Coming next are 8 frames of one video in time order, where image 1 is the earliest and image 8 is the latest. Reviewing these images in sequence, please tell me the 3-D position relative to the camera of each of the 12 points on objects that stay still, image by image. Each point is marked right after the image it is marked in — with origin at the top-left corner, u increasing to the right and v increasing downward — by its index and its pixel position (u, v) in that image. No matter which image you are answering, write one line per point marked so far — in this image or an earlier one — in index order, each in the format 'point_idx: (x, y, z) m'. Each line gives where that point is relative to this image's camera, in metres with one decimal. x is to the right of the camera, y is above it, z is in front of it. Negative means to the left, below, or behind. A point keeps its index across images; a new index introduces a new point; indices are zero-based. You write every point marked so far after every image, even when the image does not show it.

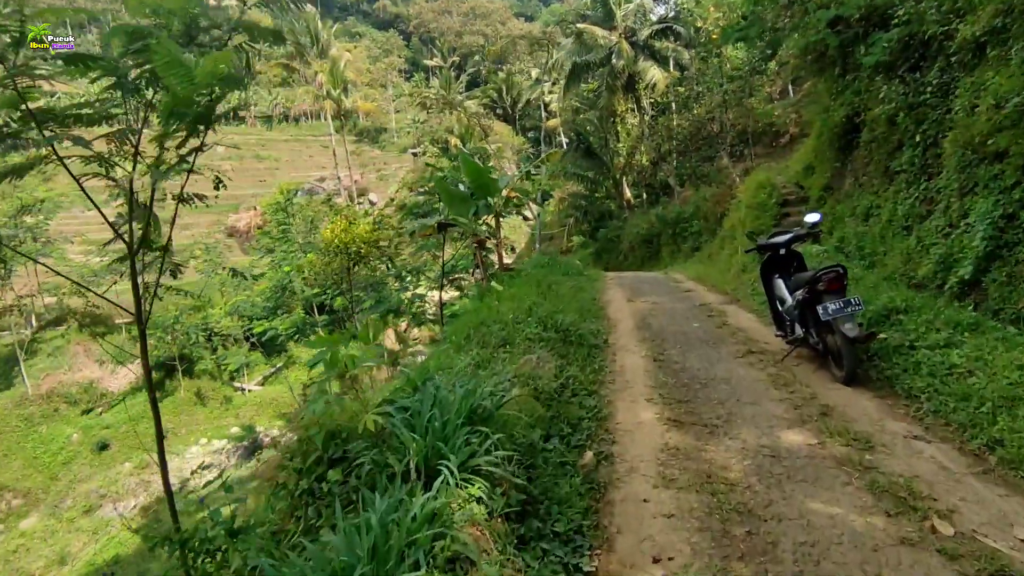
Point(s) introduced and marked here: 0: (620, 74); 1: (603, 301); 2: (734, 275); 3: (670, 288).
0: (+3.7, +7.1, +19.7) m
1: (+1.2, -0.2, +7.7) m
2: (+3.2, +0.2, +8.6) m
3: (+2.4, 0.0, +9.0) m
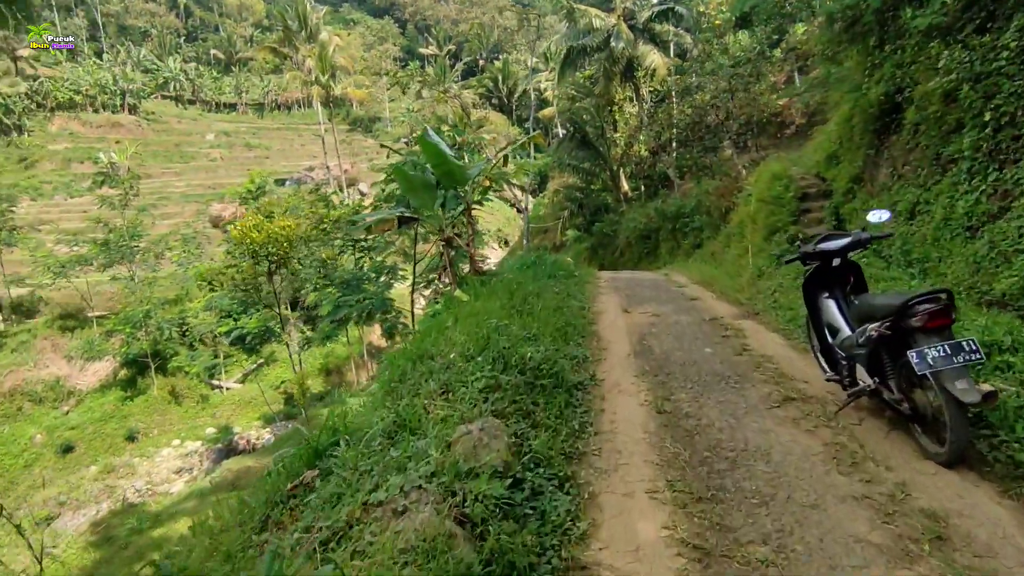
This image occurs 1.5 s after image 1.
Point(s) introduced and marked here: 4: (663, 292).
0: (+3.4, +7.1, +18.3) m
1: (+0.9, -0.3, +6.5) m
2: (+2.9, +0.1, +7.3) m
3: (+2.1, -0.1, +7.7) m
4: (+2.0, -0.1, +7.9) m
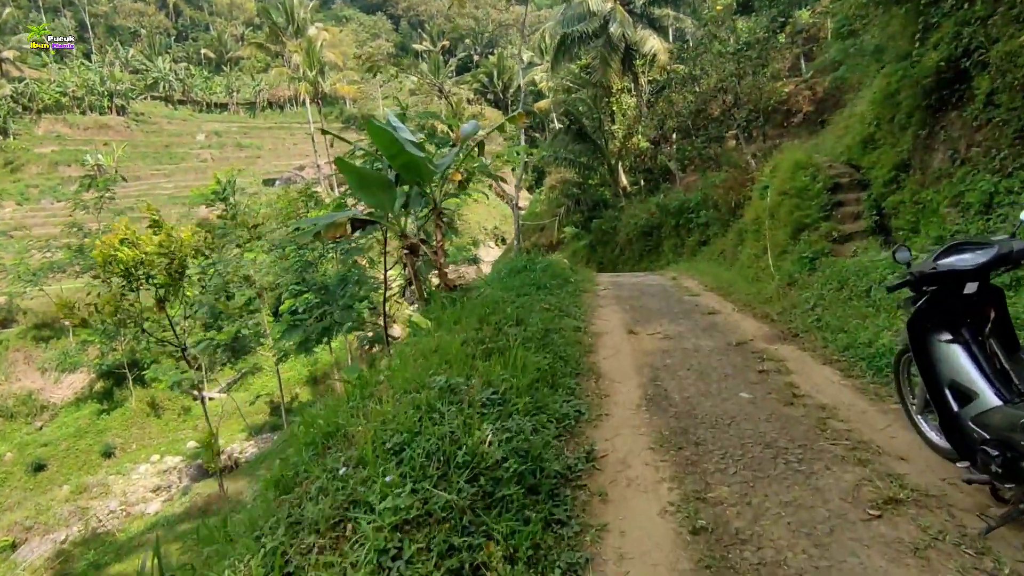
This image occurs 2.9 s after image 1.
0: (+3.1, +7.1, +17.1) m
1: (+0.7, -0.4, +5.2) m
2: (+2.7, 0.0, +6.1) m
3: (+1.9, -0.2, +6.5) m
4: (+1.9, -0.2, +6.7) m
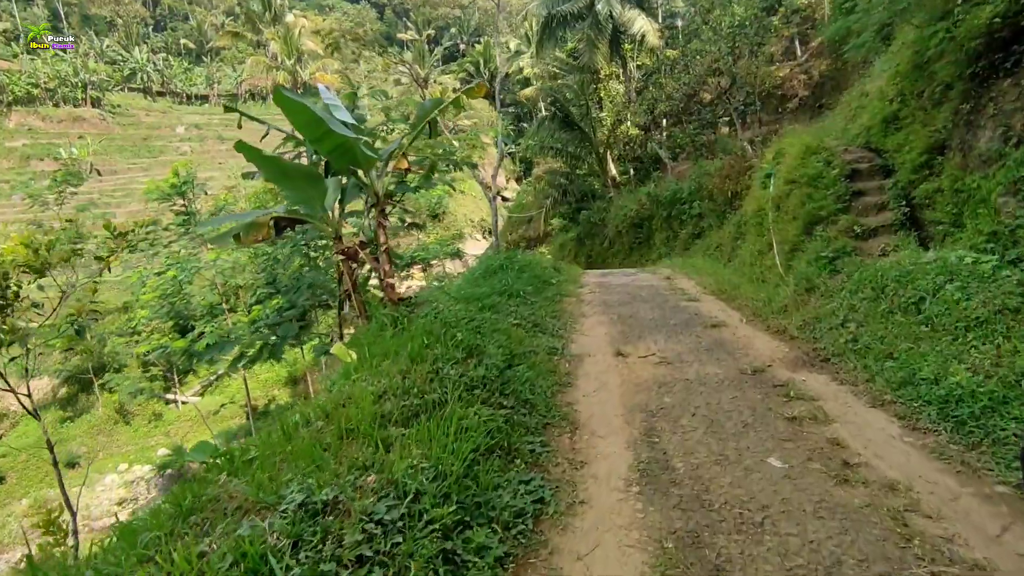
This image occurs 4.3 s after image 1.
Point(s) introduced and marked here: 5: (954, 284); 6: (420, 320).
0: (+2.5, +7.2, +16.0) m
1: (+0.4, -0.5, +4.2) m
2: (+2.4, -0.1, +5.1) m
3: (+1.6, -0.3, +5.5) m
4: (+1.5, -0.2, +5.7) m
5: (+2.7, 0.0, +3.6) m
6: (-0.6, -0.2, +3.9) m
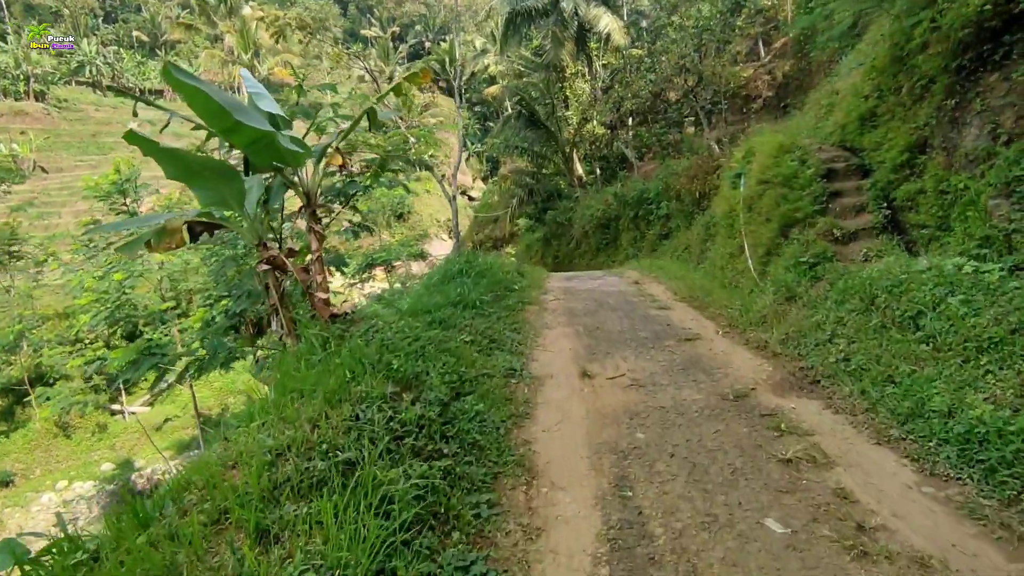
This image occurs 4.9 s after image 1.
0: (+1.5, +7.1, +15.6) m
1: (+0.1, -0.6, +3.7) m
2: (+2.1, -0.1, +4.7) m
3: (+1.2, -0.3, +5.1) m
4: (+1.1, -0.3, +5.3) m
5: (+2.4, 0.0, +3.2) m
6: (-0.9, -0.3, +3.4) m
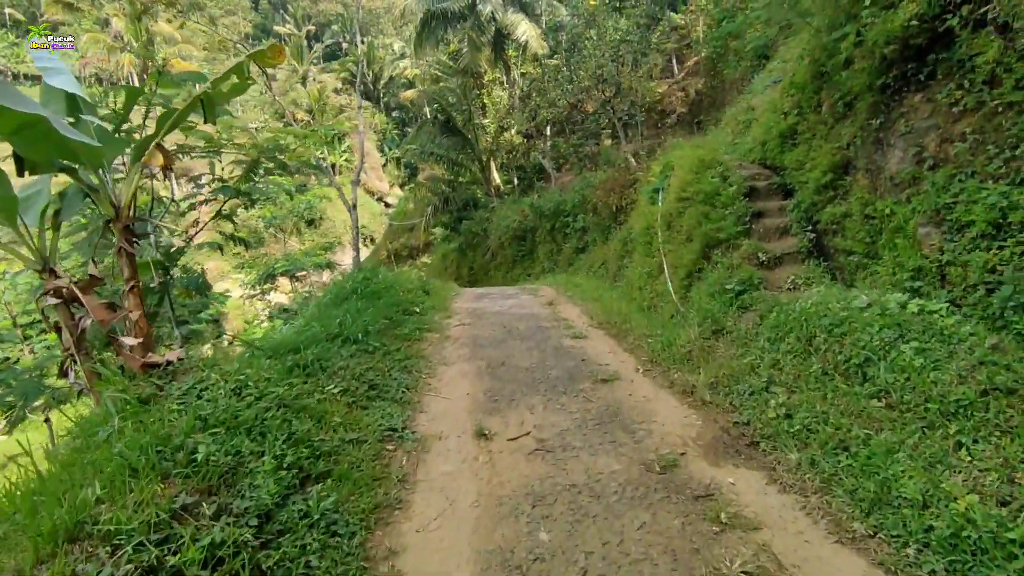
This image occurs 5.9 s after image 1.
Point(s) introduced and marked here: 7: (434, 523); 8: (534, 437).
0: (-0.7, +6.8, +15.0) m
1: (-0.5, -0.8, +3.0) m
2: (+1.3, -0.4, +4.2) m
3: (+0.4, -0.6, +4.5) m
4: (+0.3, -0.5, +4.6) m
5: (+1.9, -0.3, +2.8) m
6: (-1.5, -0.5, +2.5) m
7: (-0.3, -0.9, +2.3) m
8: (+0.1, -0.8, +3.0) m
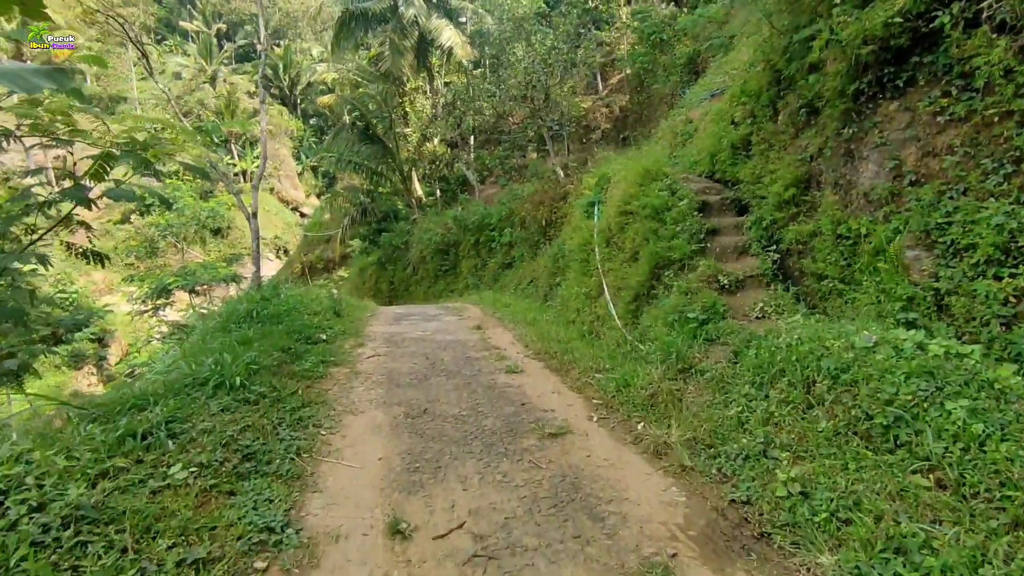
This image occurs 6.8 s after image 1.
0: (-2.5, +6.4, +14.1) m
1: (-0.8, -0.9, +2.1) m
2: (+0.9, -0.6, +3.6) m
3: (-0.1, -0.7, +3.6) m
4: (-0.2, -0.7, +3.8) m
5: (+1.6, -0.4, +2.2) m
6: (-1.6, -0.6, +1.4) m
7: (-0.5, -1.0, +1.4) m
8: (-0.2, -0.9, +2.2) m
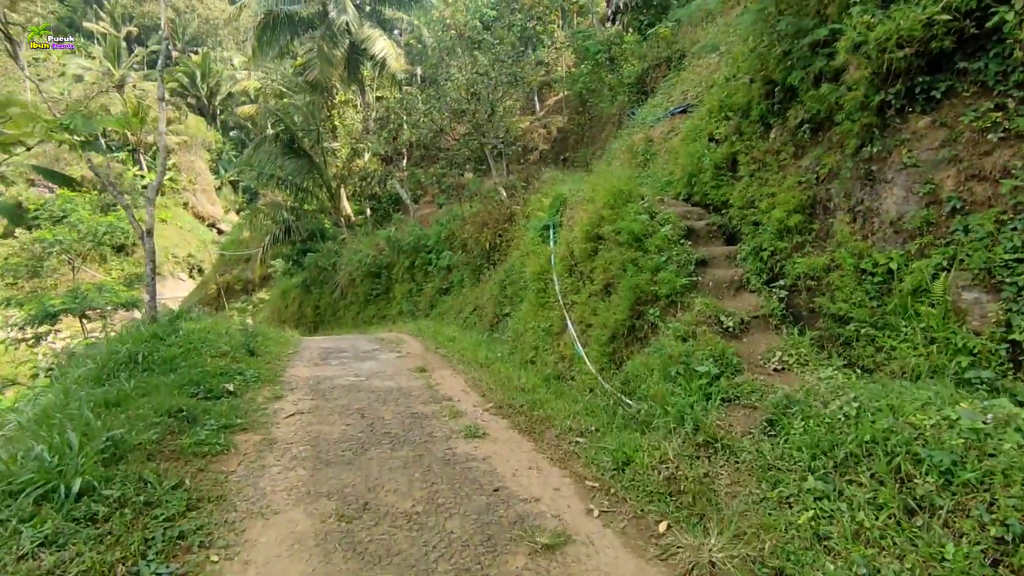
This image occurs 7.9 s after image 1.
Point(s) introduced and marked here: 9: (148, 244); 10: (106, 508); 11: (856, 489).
0: (-3.9, +5.8, +13.1) m
1: (-0.7, -1.1, +1.1) m
2: (+0.7, -0.8, +2.8) m
3: (-0.2, -1.0, +2.7) m
4: (-0.3, -1.0, +2.9) m
5: (+1.7, -0.6, +1.5) m
6: (-1.5, -0.8, +0.3) m
7: (-0.3, -1.2, +0.4) m
8: (-0.1, -1.1, +1.3) m
9: (-5.3, +0.6, +8.6) m
10: (-1.6, -0.8, +2.3) m
11: (+1.2, -0.7, +2.1) m
